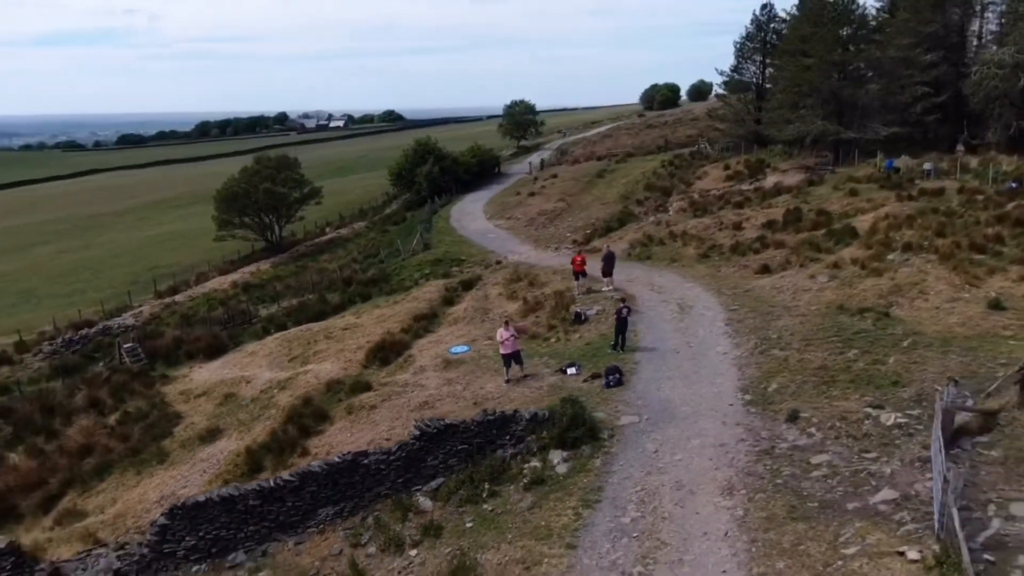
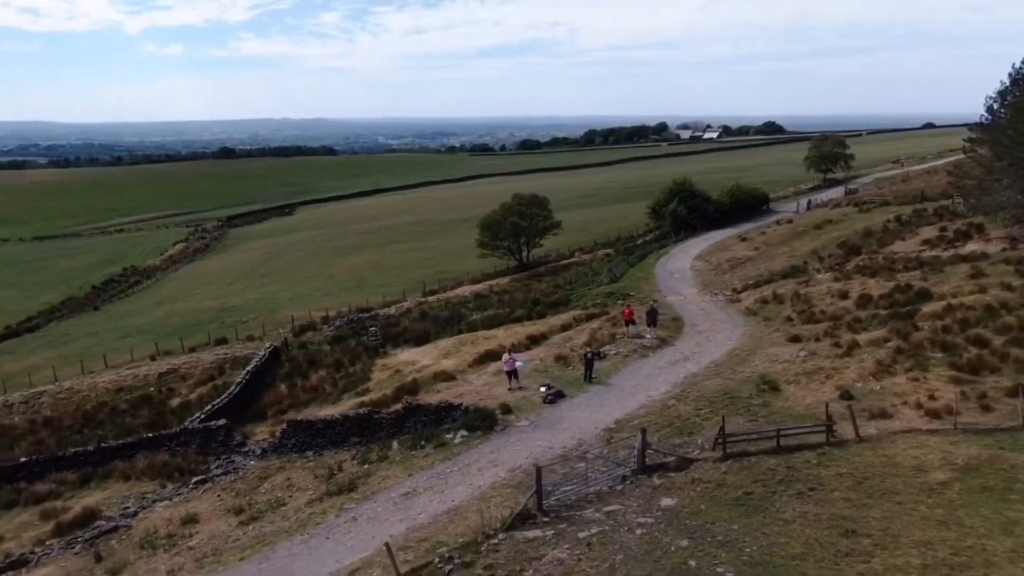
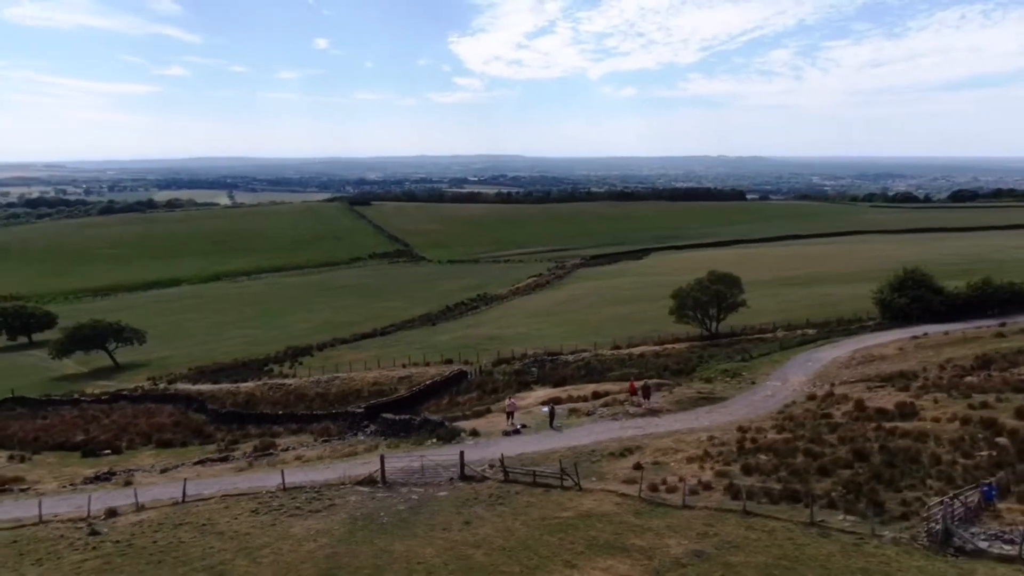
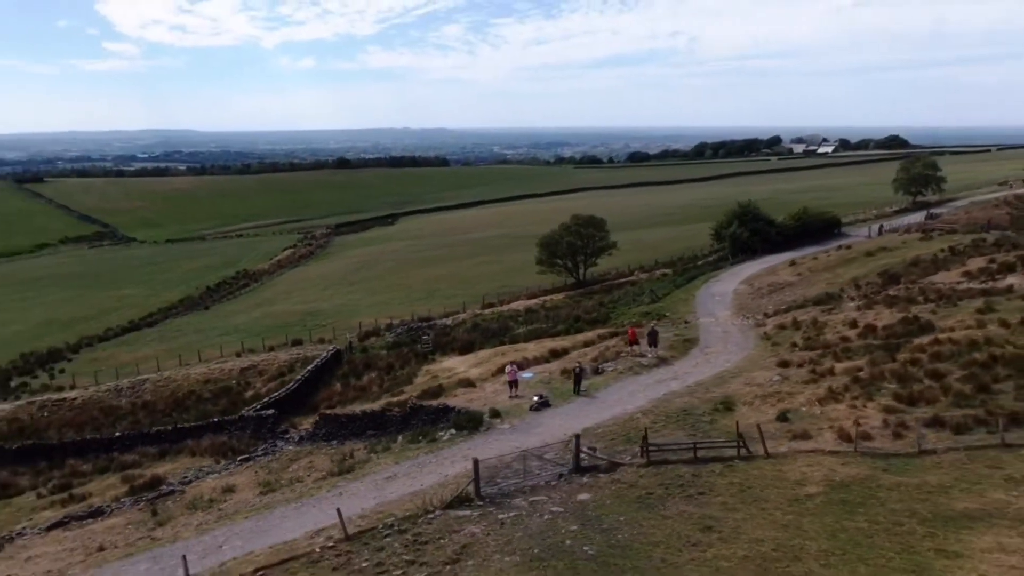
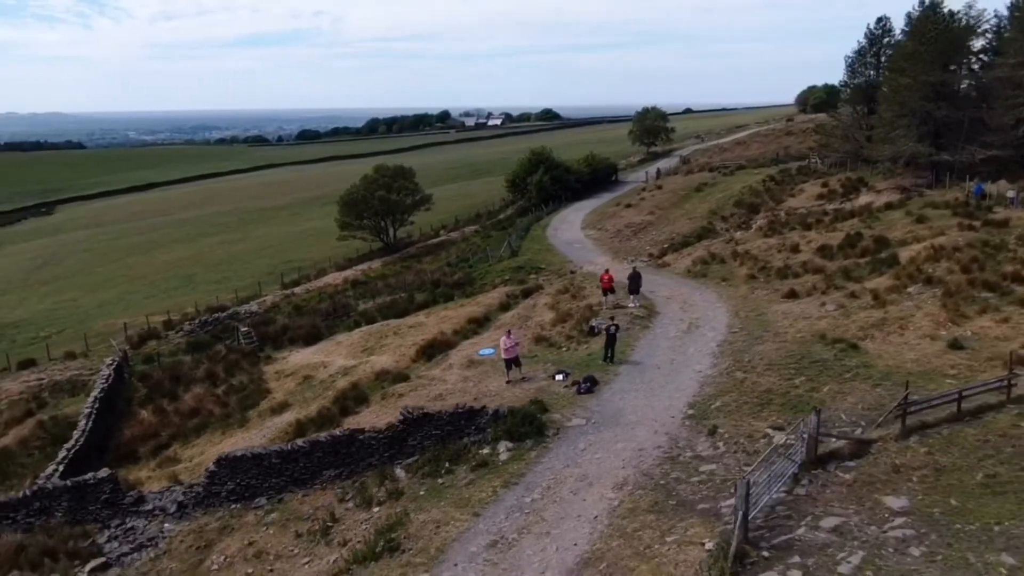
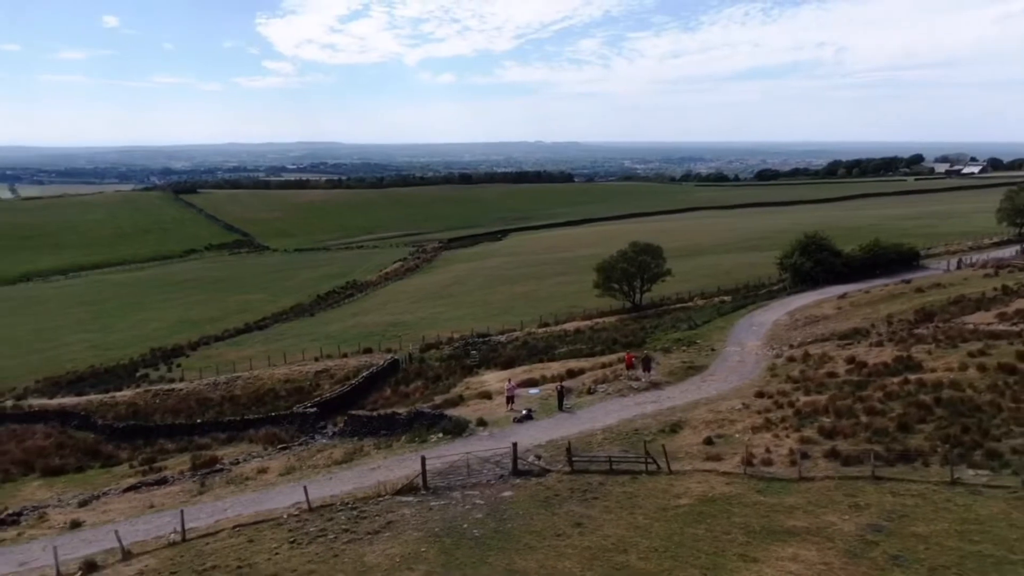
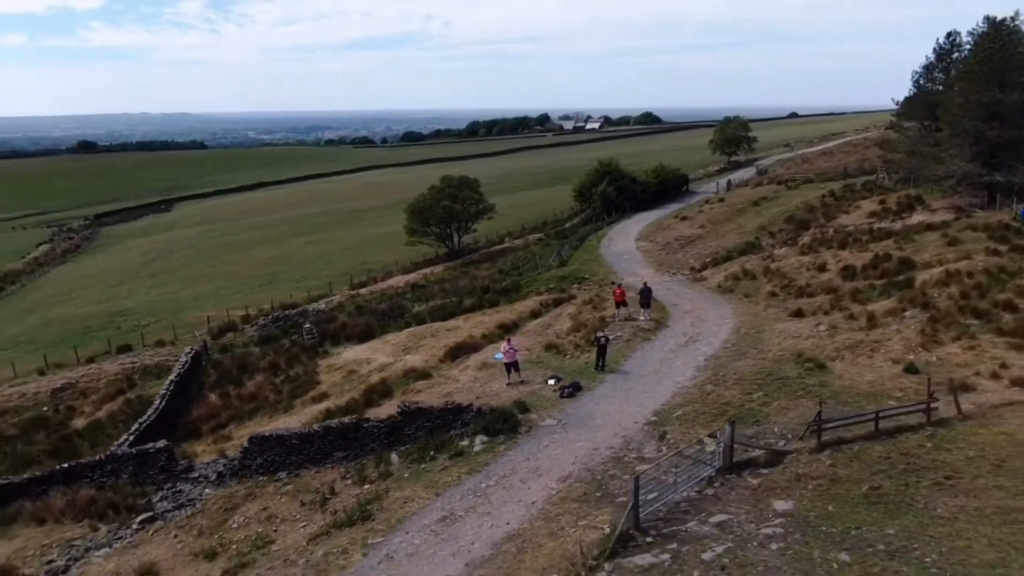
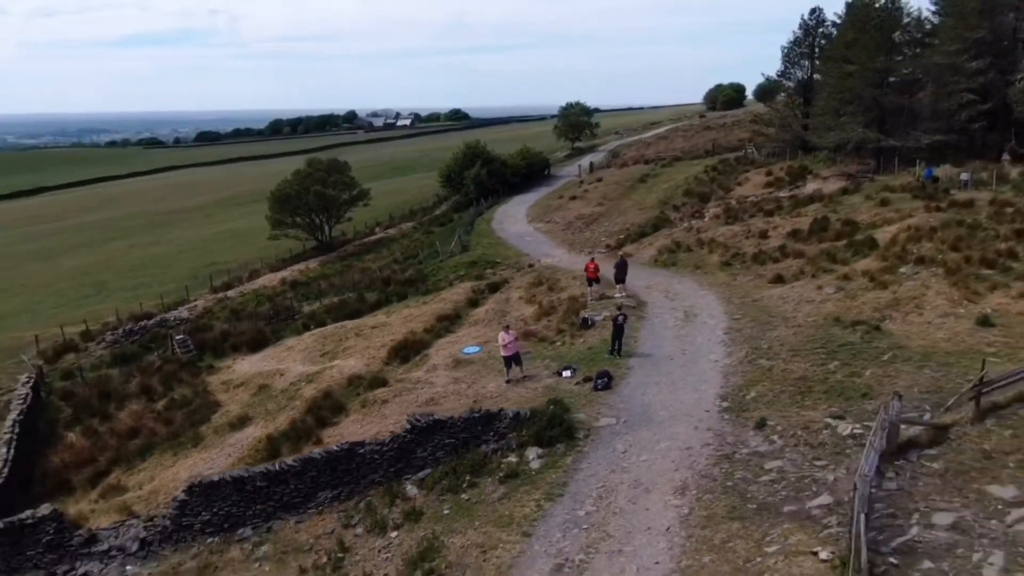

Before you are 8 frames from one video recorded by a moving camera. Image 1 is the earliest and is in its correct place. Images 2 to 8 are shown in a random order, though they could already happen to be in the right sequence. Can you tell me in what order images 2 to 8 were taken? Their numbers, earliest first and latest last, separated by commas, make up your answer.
8, 5, 7, 2, 4, 6, 3
